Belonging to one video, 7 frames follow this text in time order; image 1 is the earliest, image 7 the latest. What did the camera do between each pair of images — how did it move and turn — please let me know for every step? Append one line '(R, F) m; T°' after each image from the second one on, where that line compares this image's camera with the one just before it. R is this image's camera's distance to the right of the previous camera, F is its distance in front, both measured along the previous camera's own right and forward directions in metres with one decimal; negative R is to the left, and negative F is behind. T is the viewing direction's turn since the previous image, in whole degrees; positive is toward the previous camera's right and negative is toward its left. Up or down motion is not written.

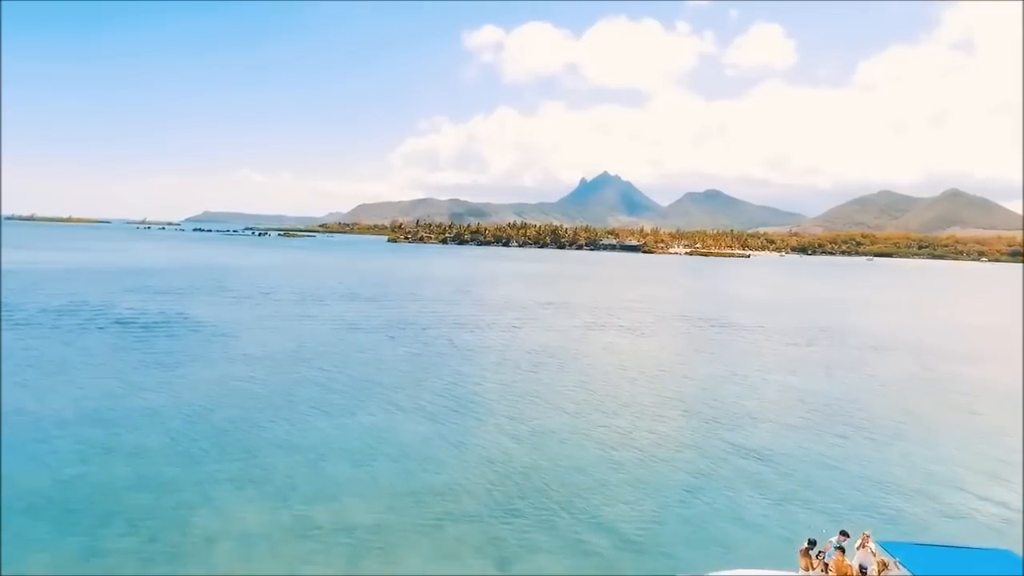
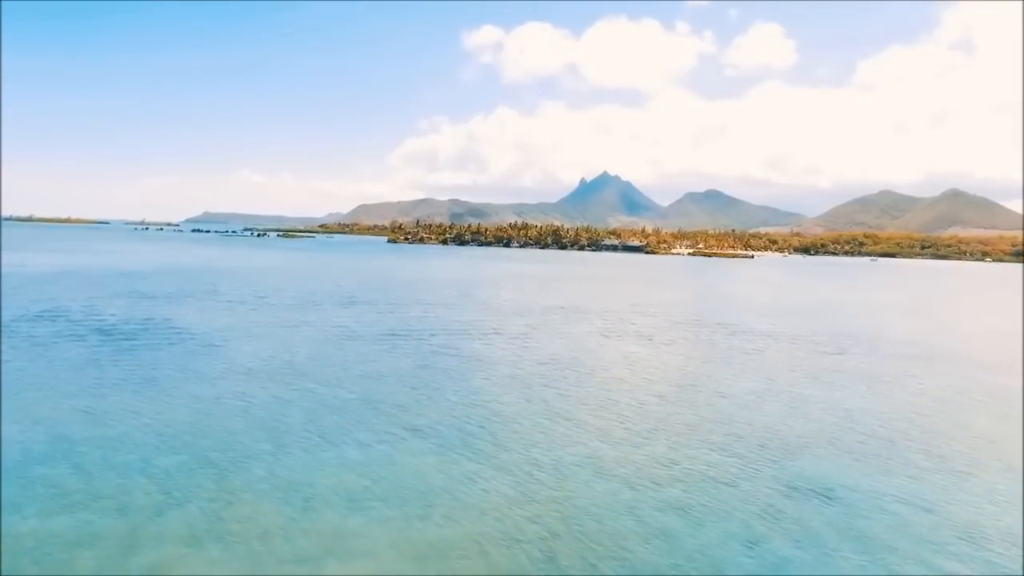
(-1.0, +4.0) m; 0°
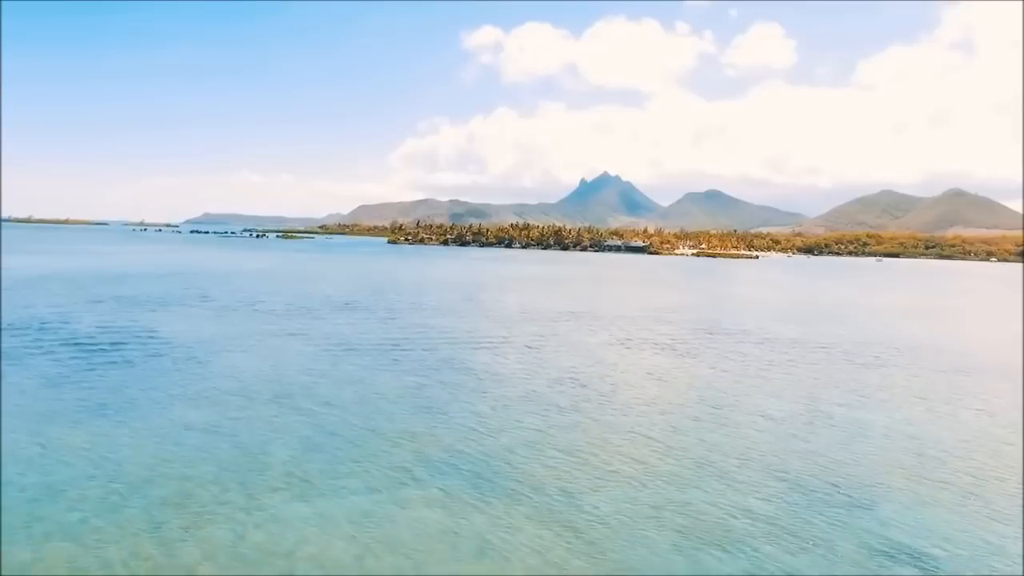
(-0.9, +5.1) m; 0°
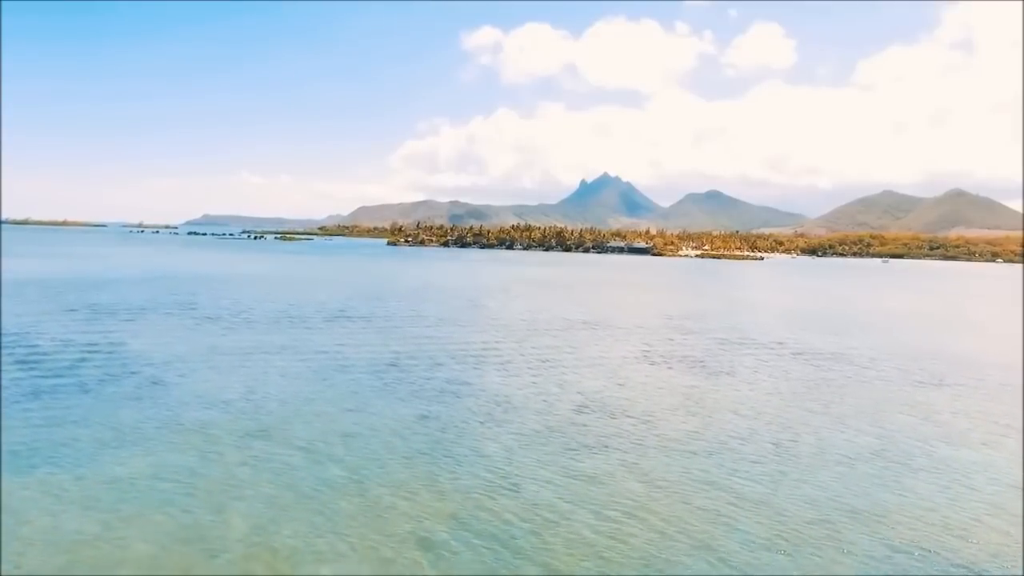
(-1.1, +6.3) m; 0°
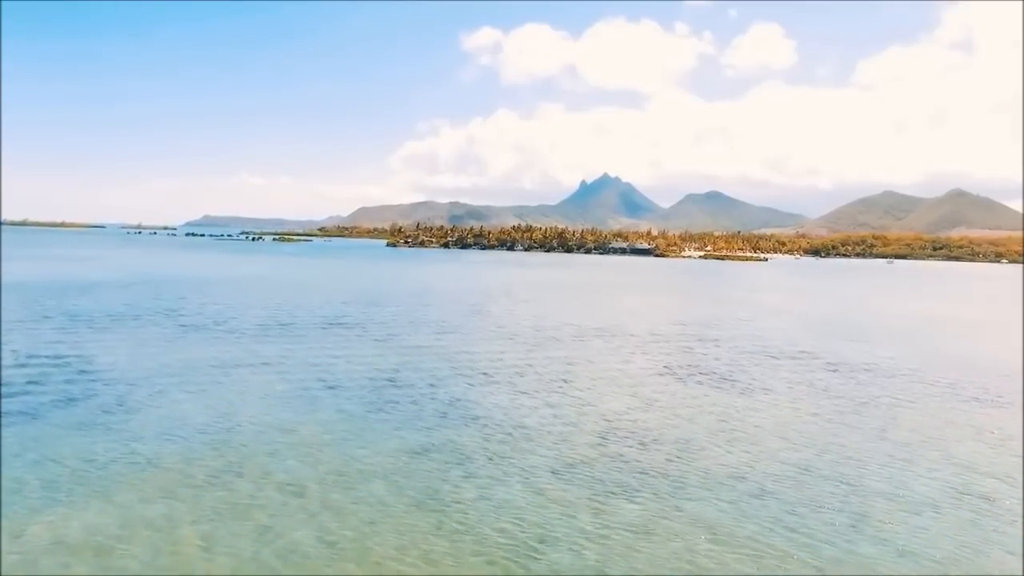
(-0.7, +5.1) m; 0°
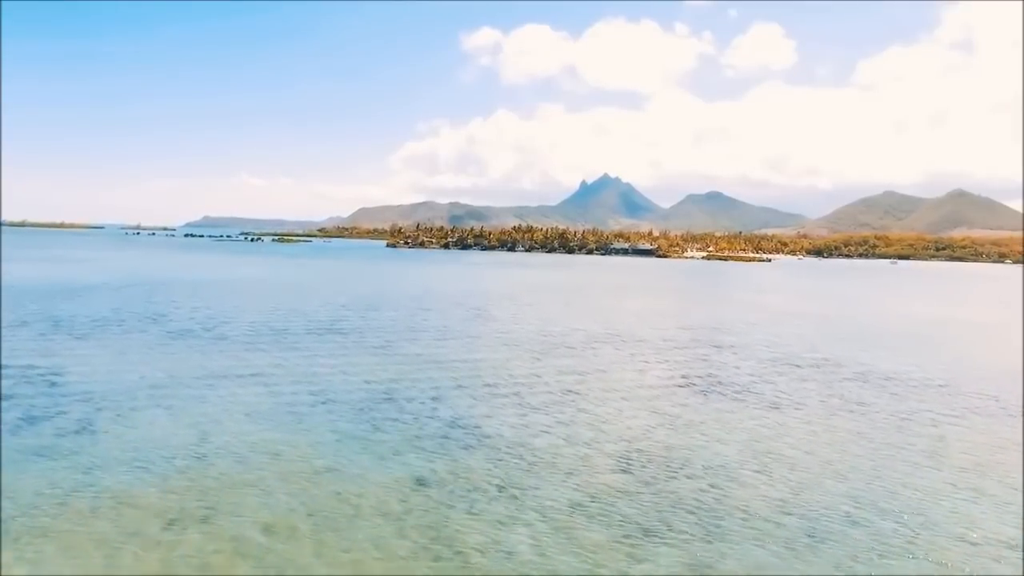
(-0.6, +3.6) m; 0°
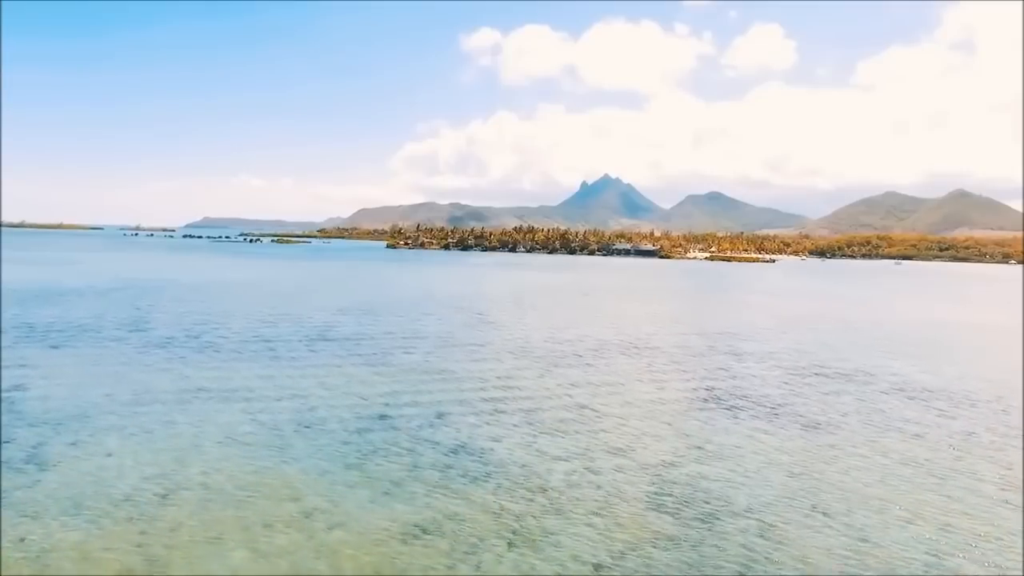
(-0.6, +4.2) m; 0°
